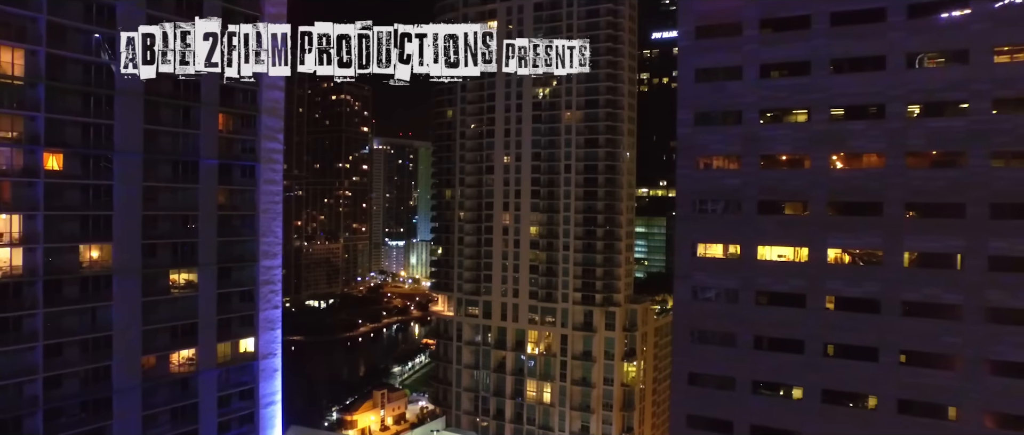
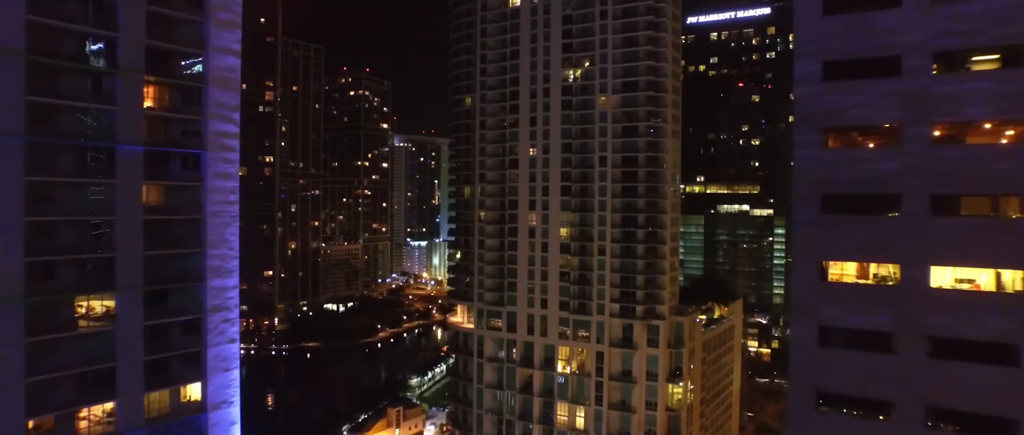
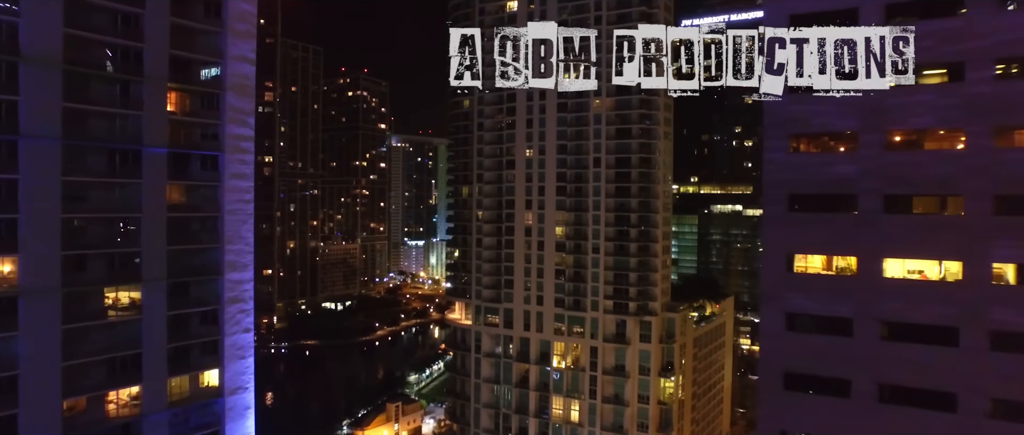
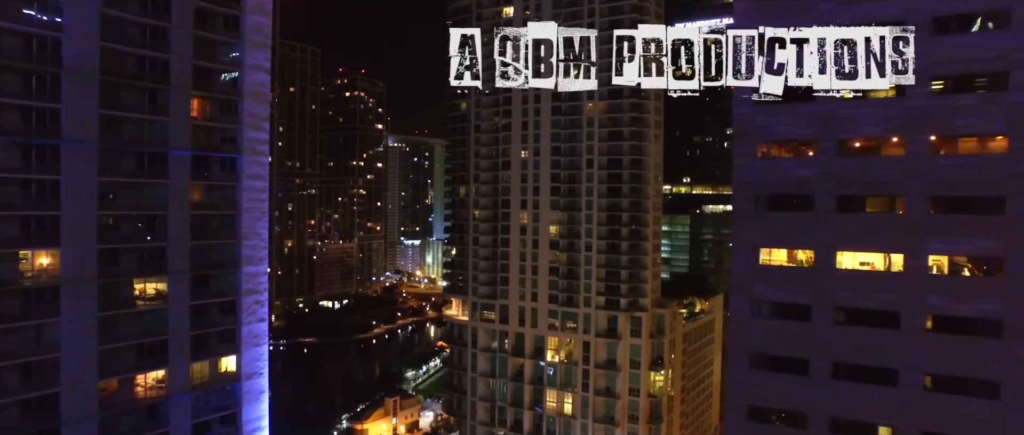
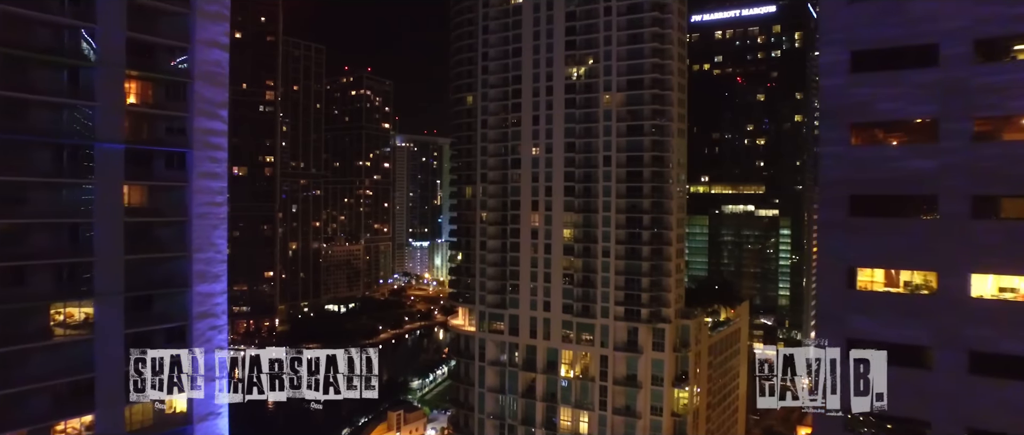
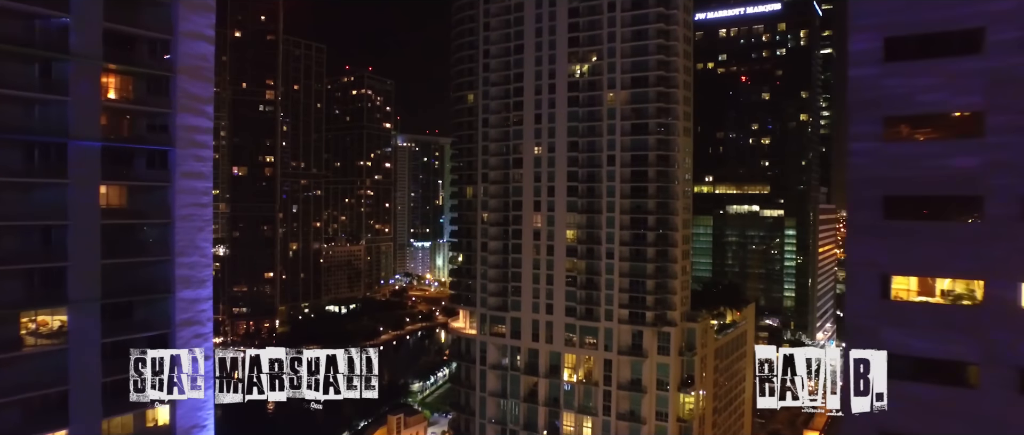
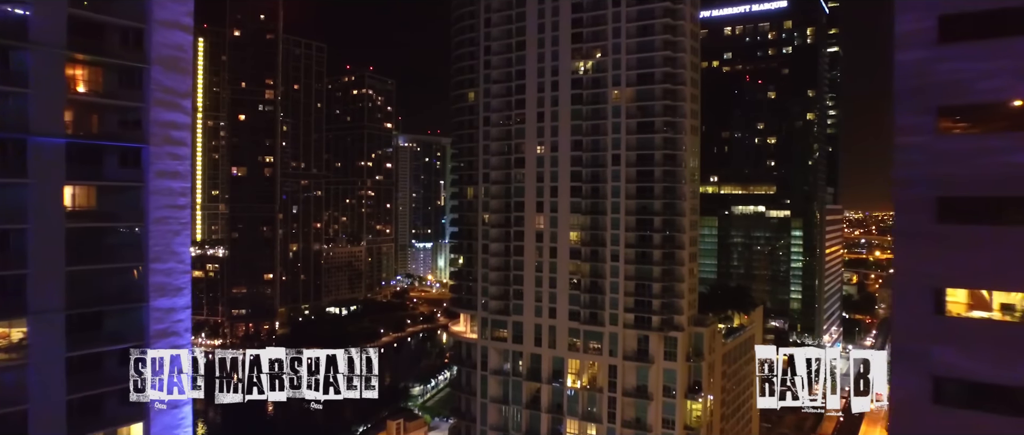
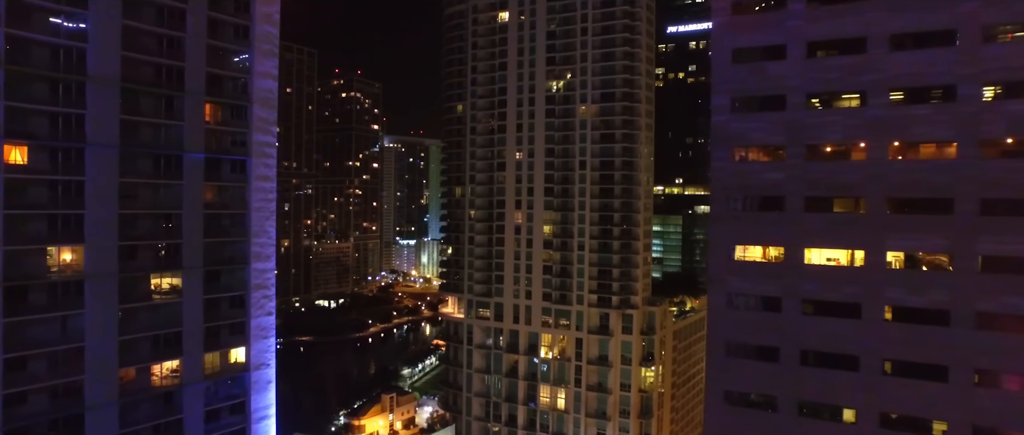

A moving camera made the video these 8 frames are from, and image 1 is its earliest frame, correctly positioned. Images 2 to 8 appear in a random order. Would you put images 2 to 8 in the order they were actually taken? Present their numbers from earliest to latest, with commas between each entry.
8, 4, 3, 2, 5, 6, 7
